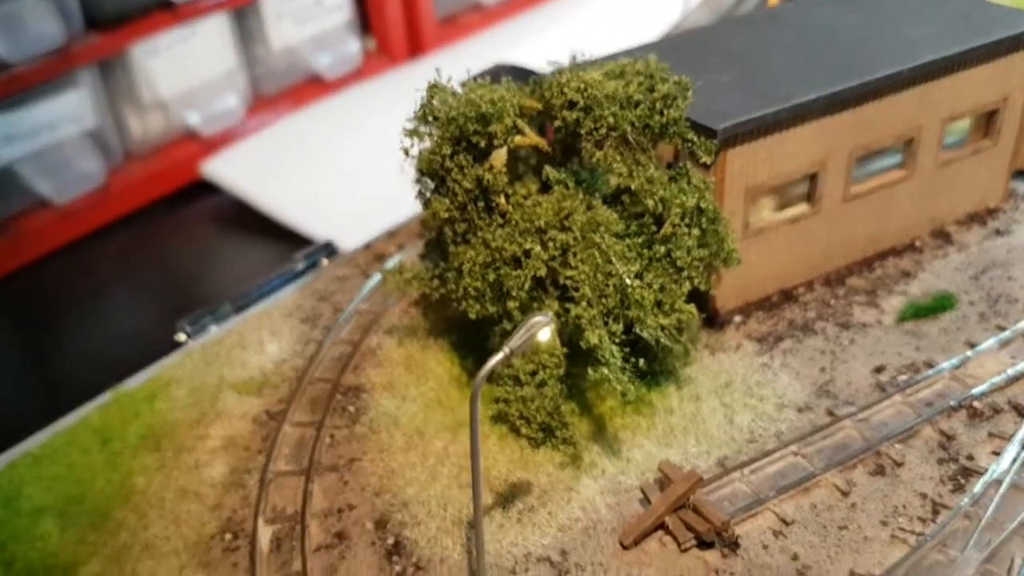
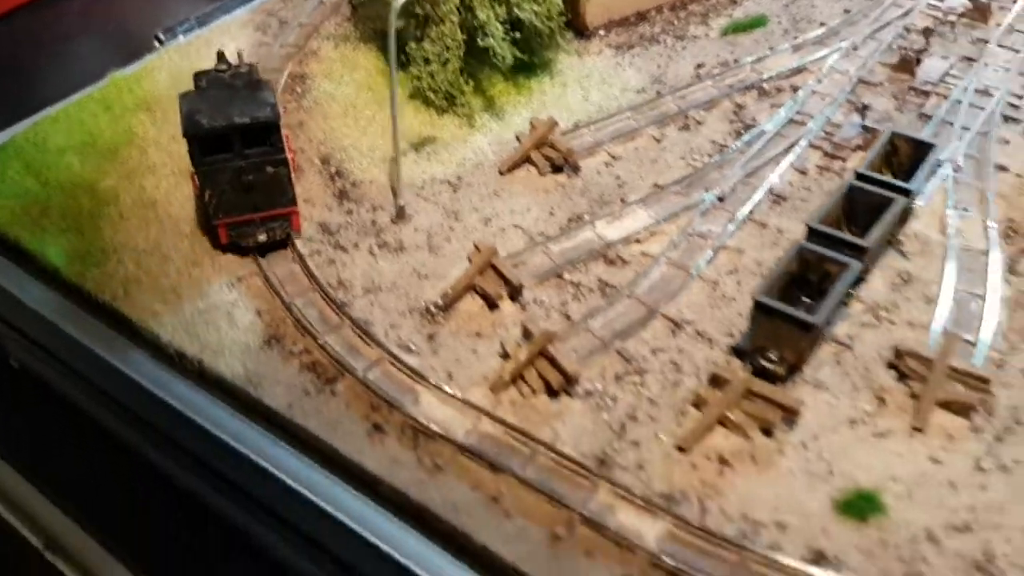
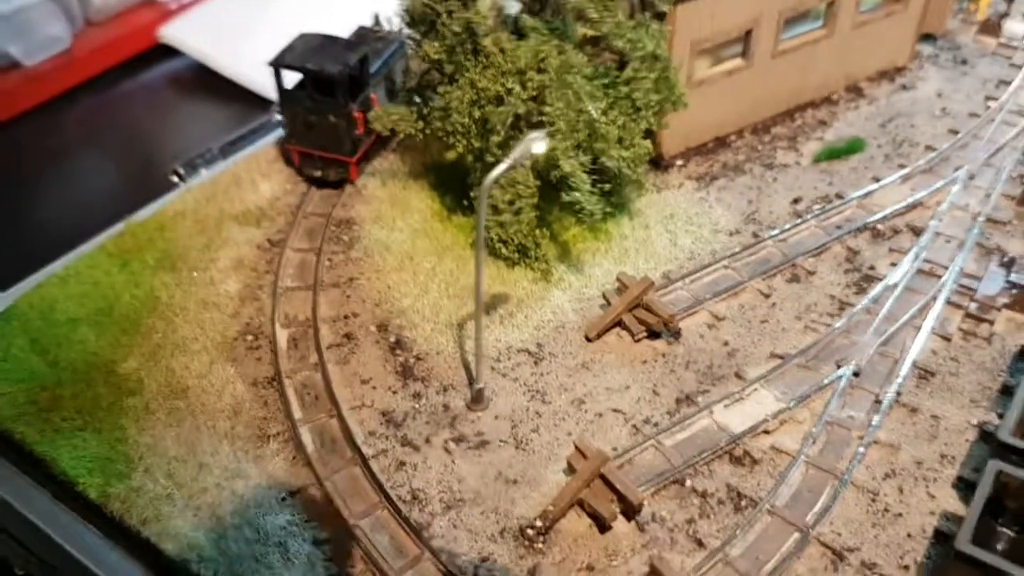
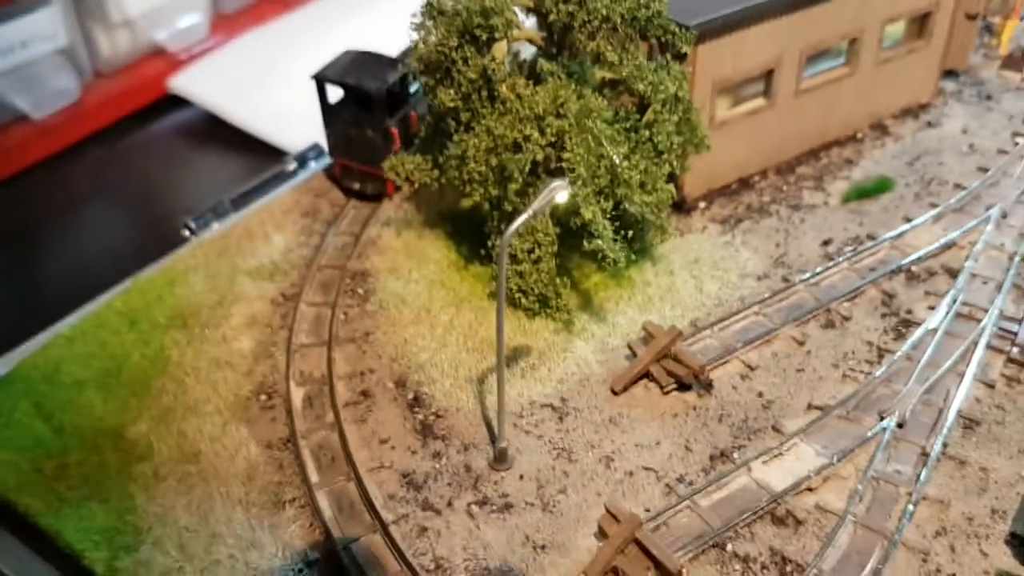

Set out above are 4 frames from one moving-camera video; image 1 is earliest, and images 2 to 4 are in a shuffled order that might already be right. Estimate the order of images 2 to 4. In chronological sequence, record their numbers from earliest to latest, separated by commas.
4, 3, 2
